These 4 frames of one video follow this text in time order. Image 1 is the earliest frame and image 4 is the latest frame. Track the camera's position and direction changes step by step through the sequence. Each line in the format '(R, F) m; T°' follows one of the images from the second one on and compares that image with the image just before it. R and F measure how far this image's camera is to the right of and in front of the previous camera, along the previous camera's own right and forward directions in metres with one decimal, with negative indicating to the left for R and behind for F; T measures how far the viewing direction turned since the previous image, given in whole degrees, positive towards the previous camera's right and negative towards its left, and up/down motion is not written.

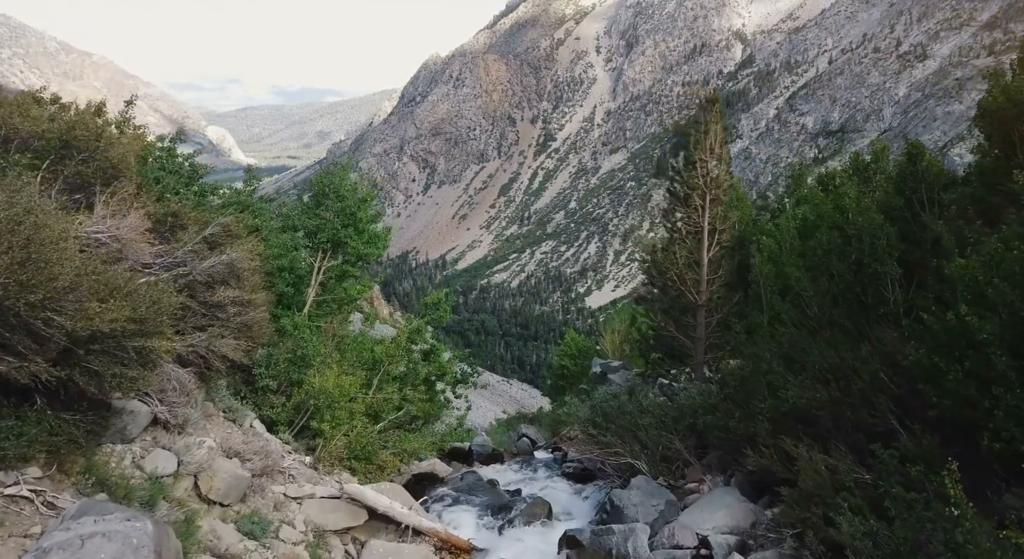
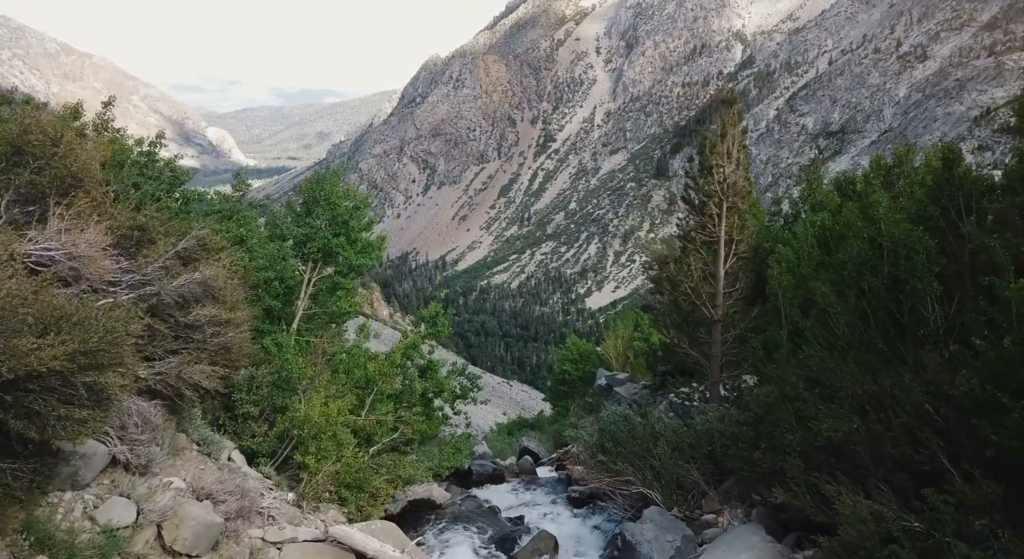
(-0.1, +1.6) m; 0°
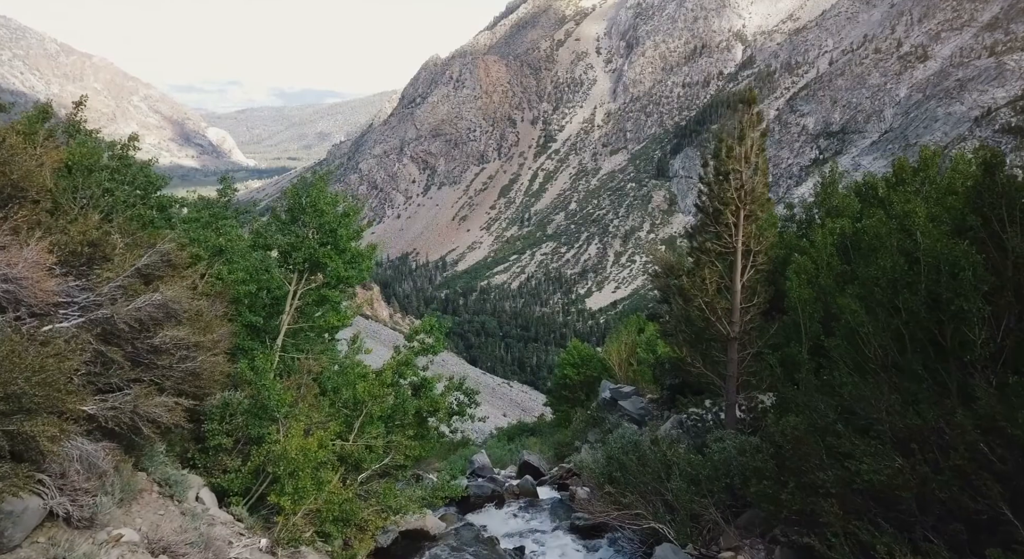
(0.0, +1.6) m; 0°
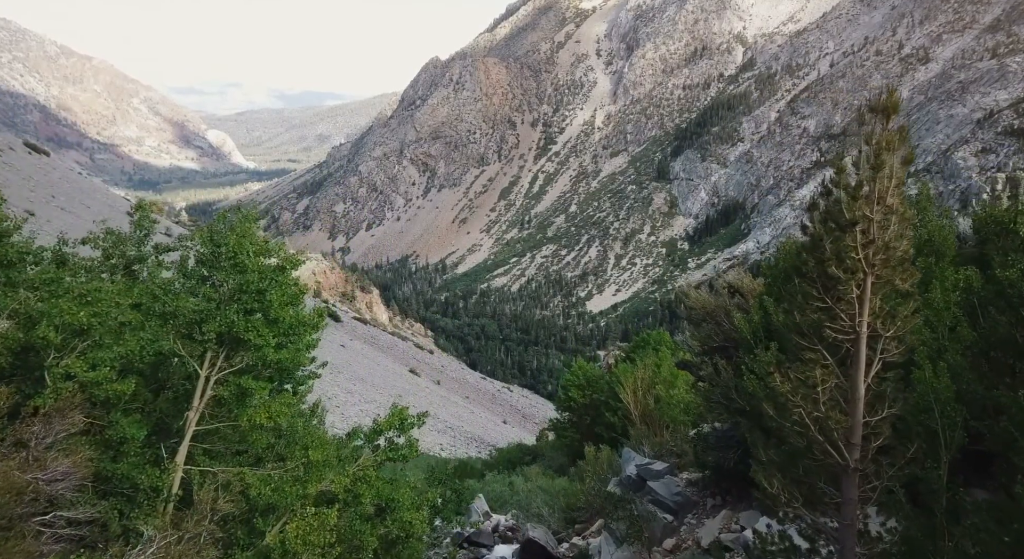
(-0.1, +6.9) m; 0°
